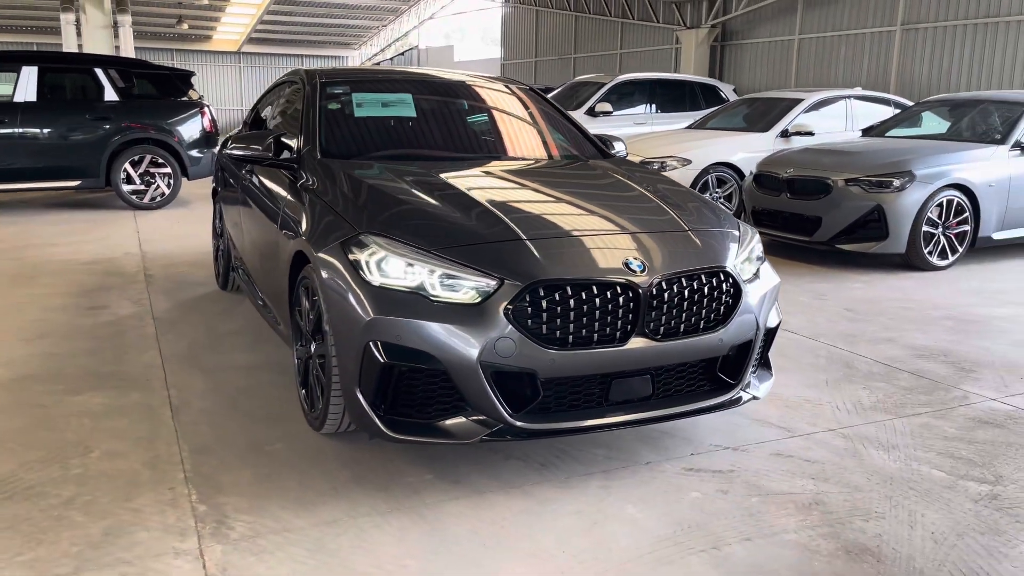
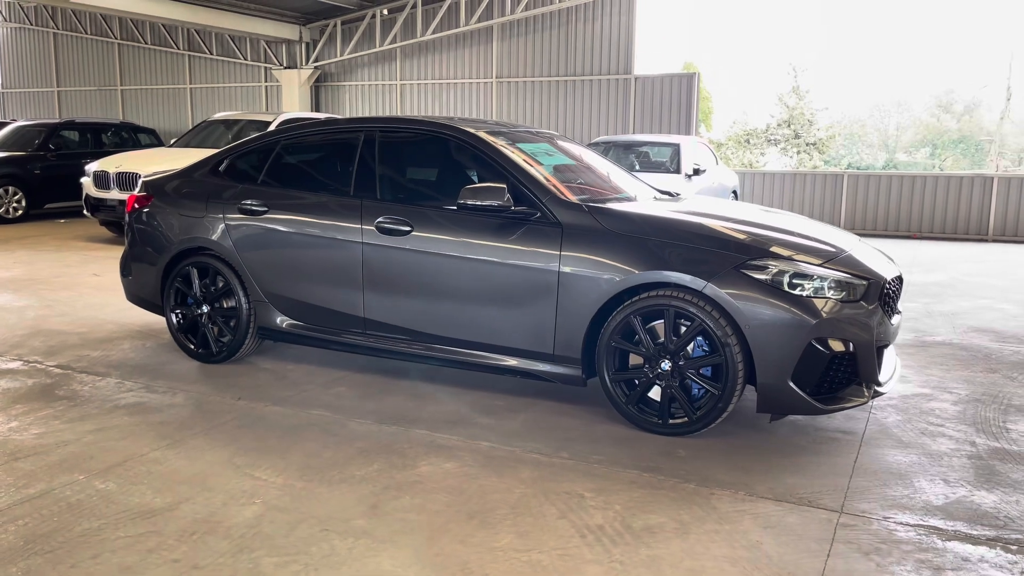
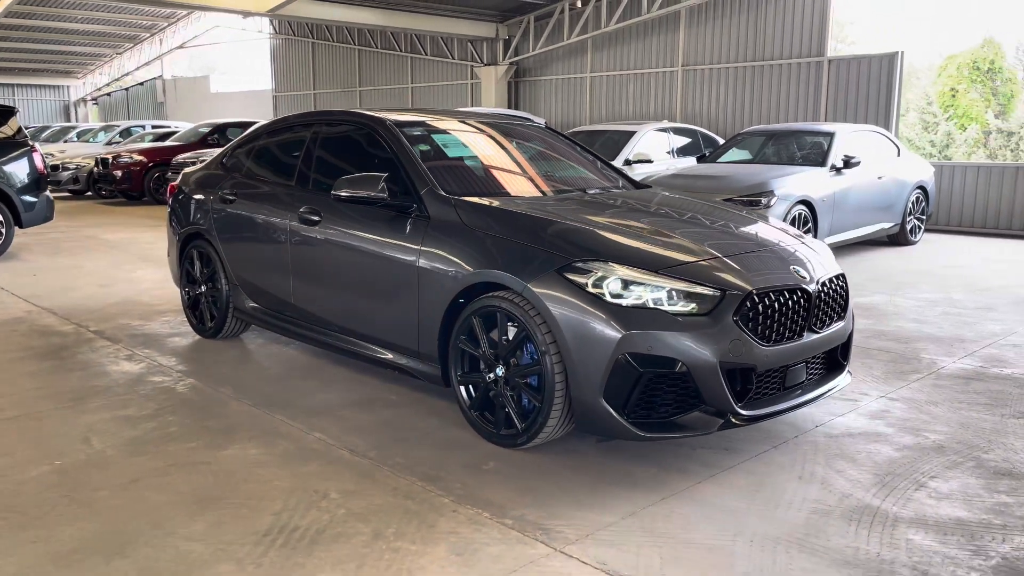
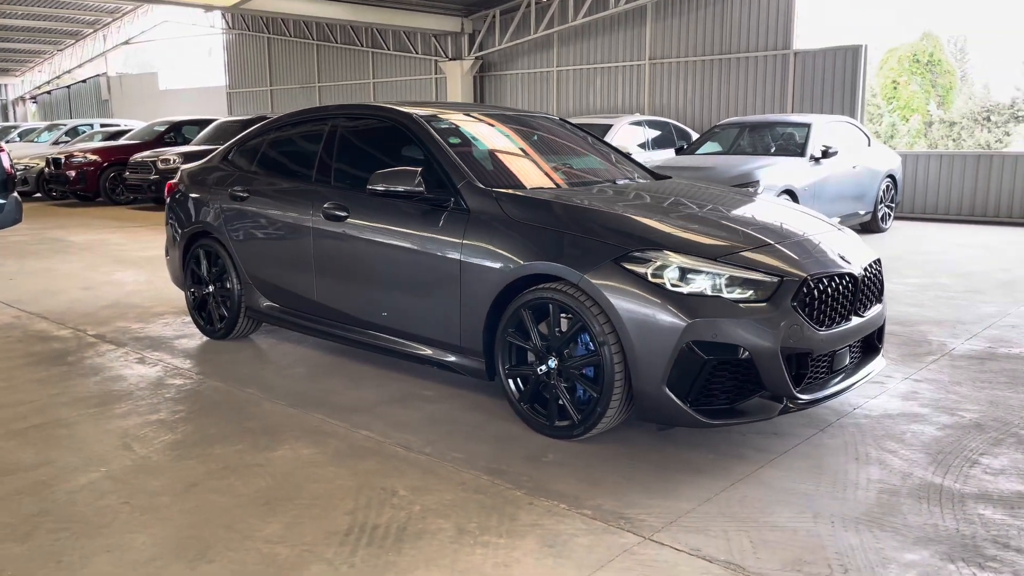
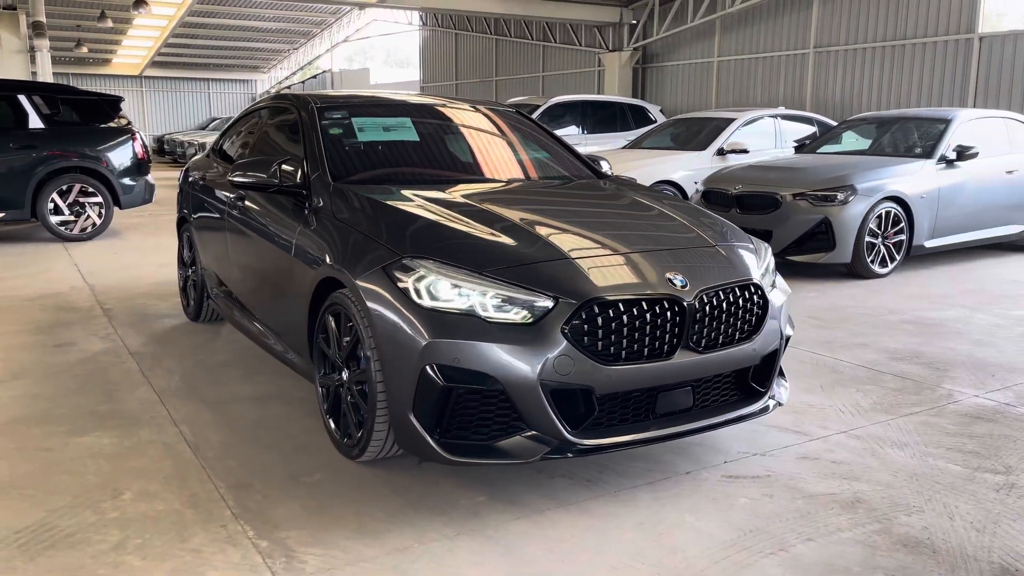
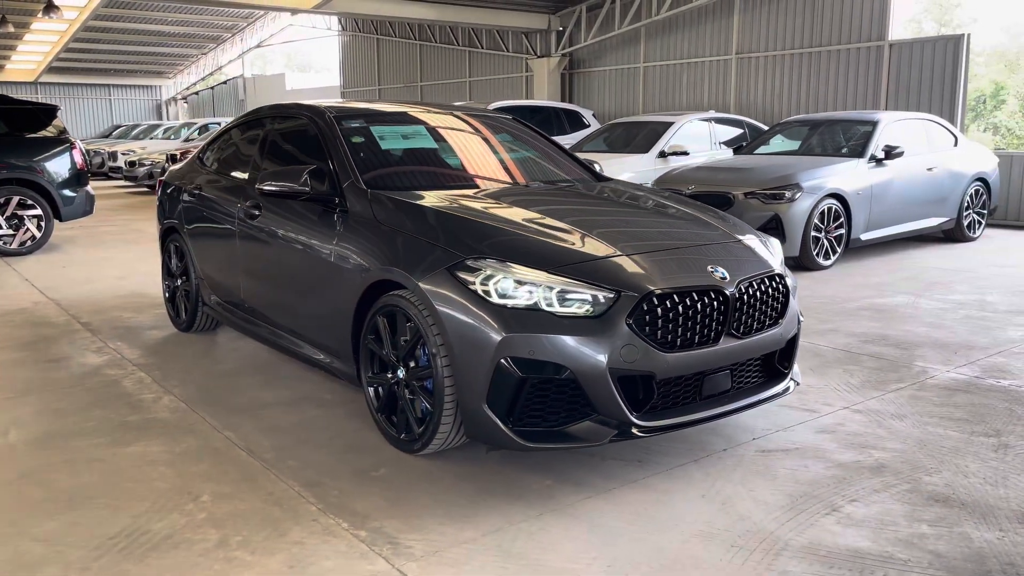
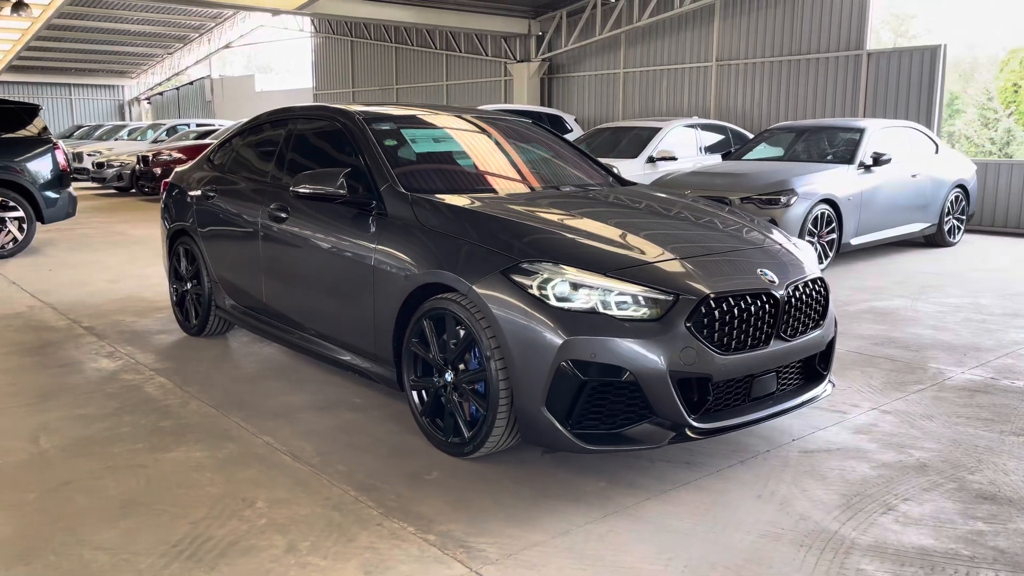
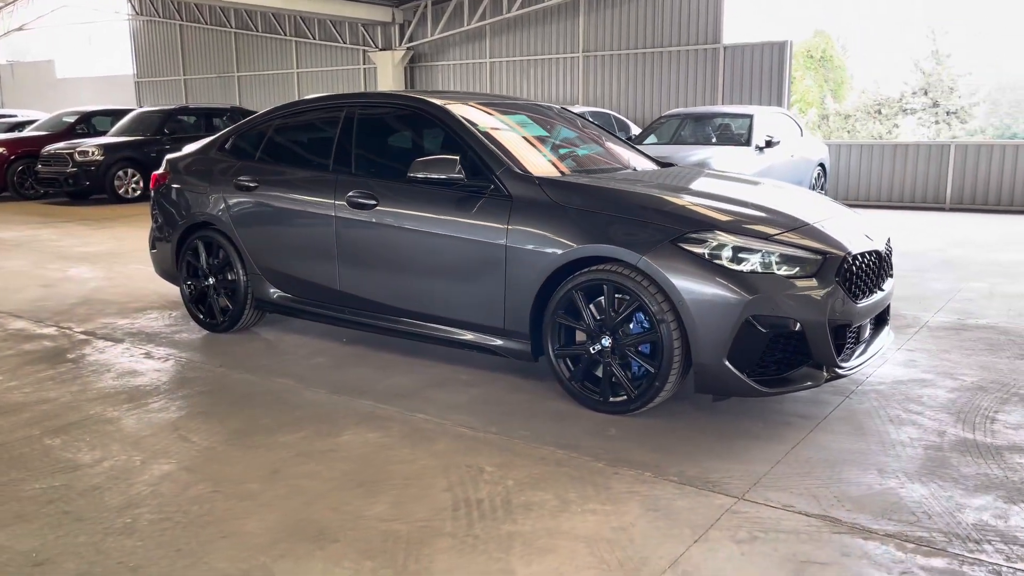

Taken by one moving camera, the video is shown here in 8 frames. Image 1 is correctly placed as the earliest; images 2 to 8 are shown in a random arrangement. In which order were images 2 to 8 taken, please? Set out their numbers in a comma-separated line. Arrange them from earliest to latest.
5, 6, 7, 3, 4, 8, 2
